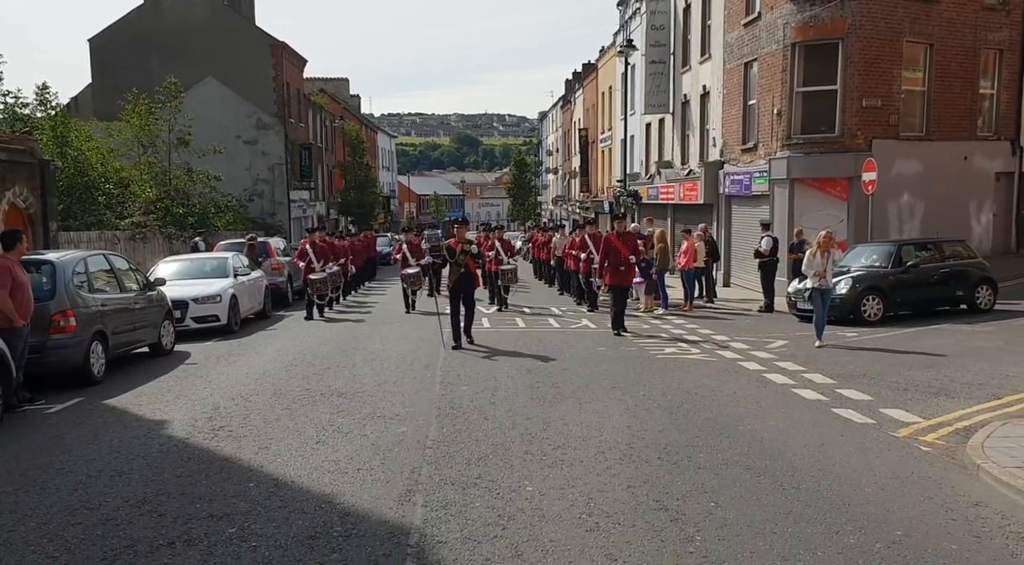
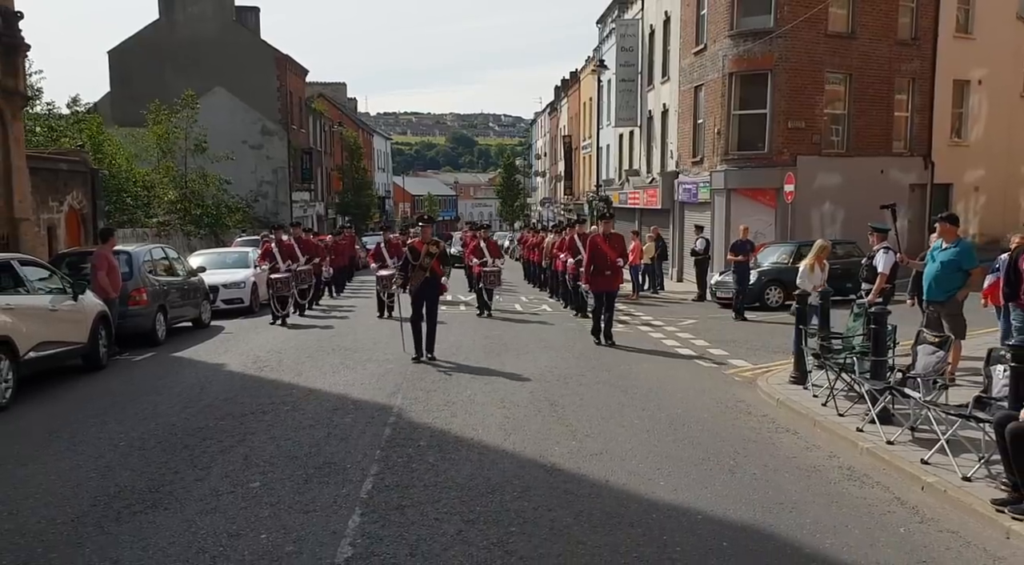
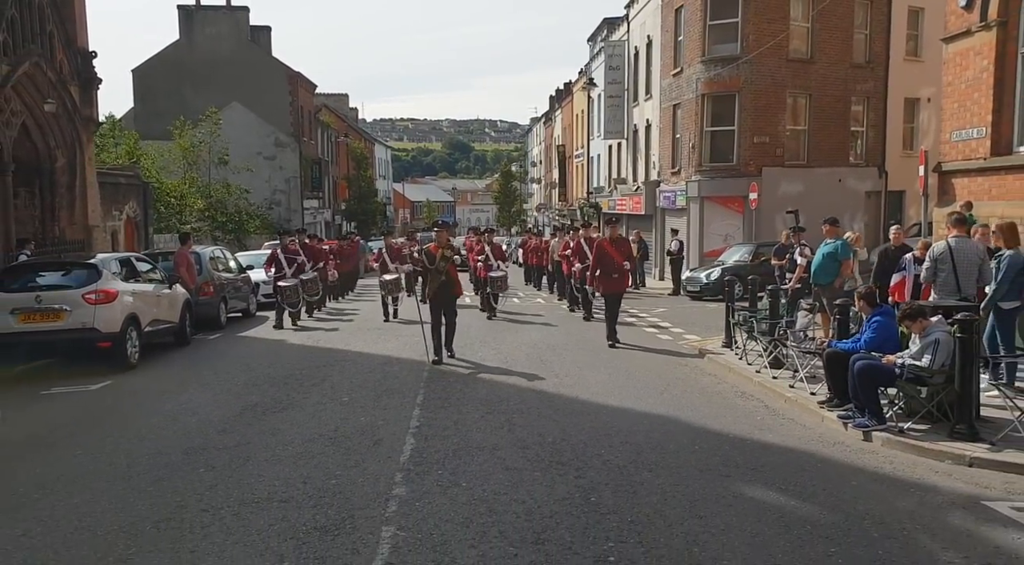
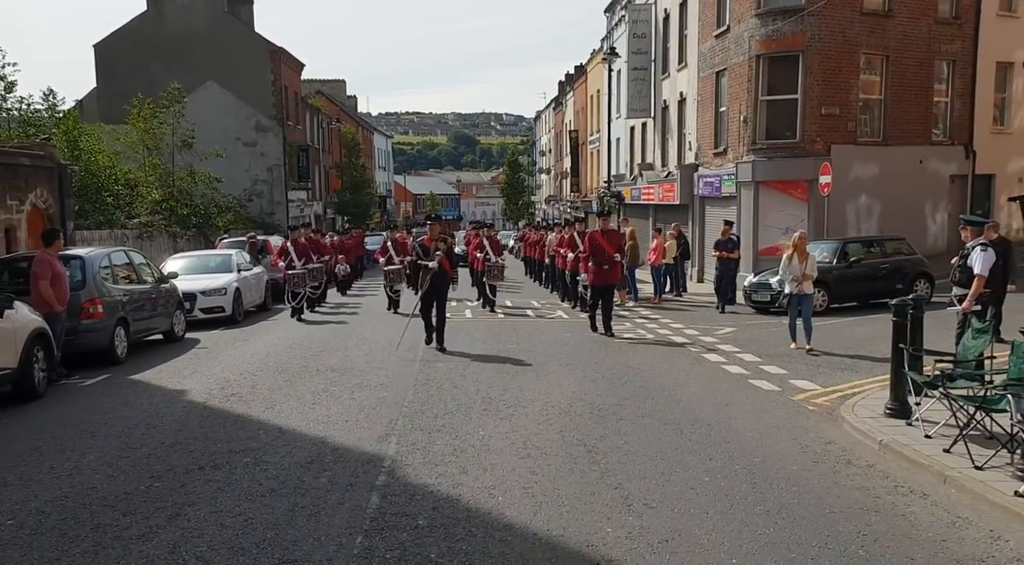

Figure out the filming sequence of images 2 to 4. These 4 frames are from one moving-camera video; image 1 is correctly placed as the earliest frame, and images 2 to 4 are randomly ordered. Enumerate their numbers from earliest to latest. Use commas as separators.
4, 2, 3
